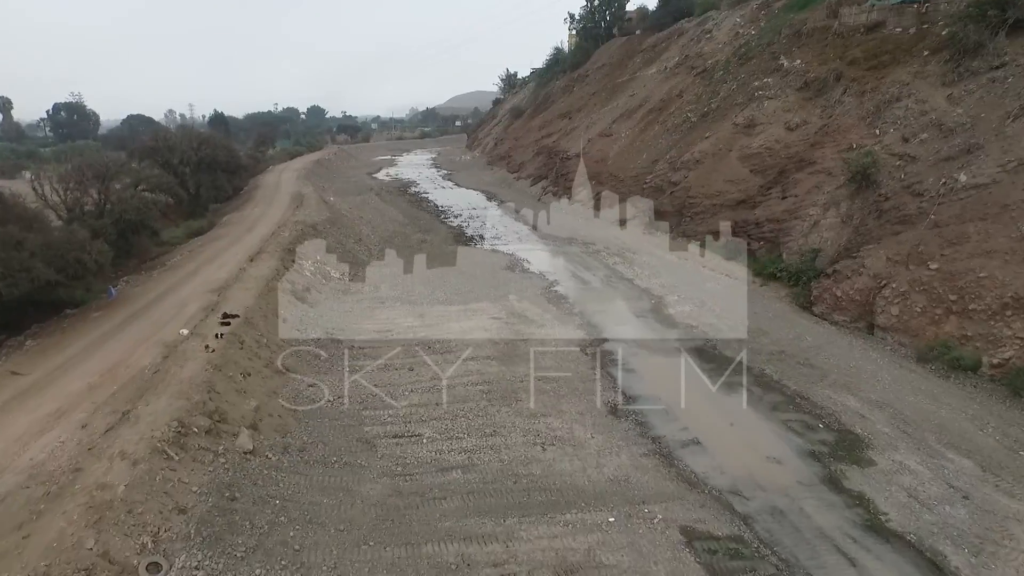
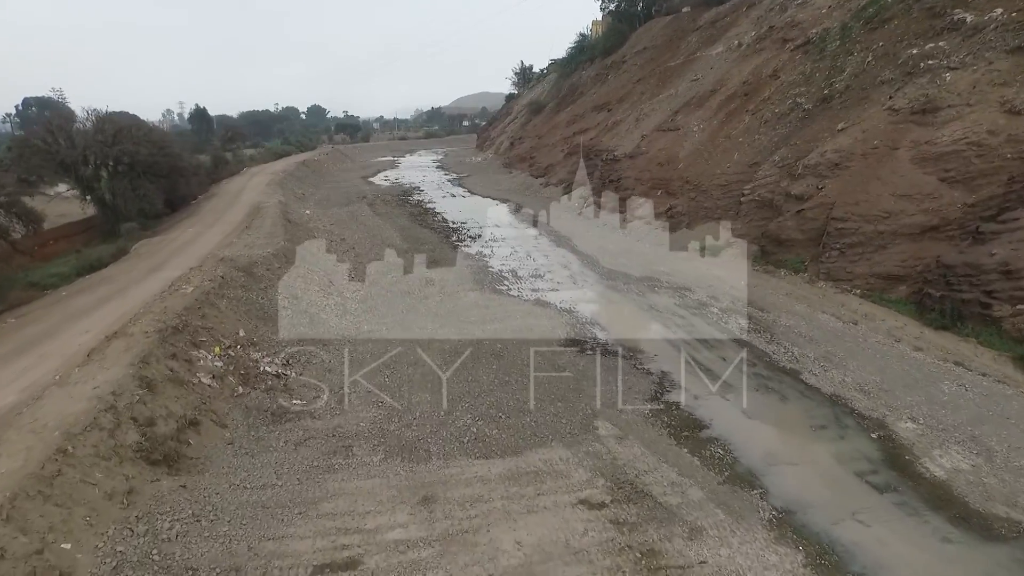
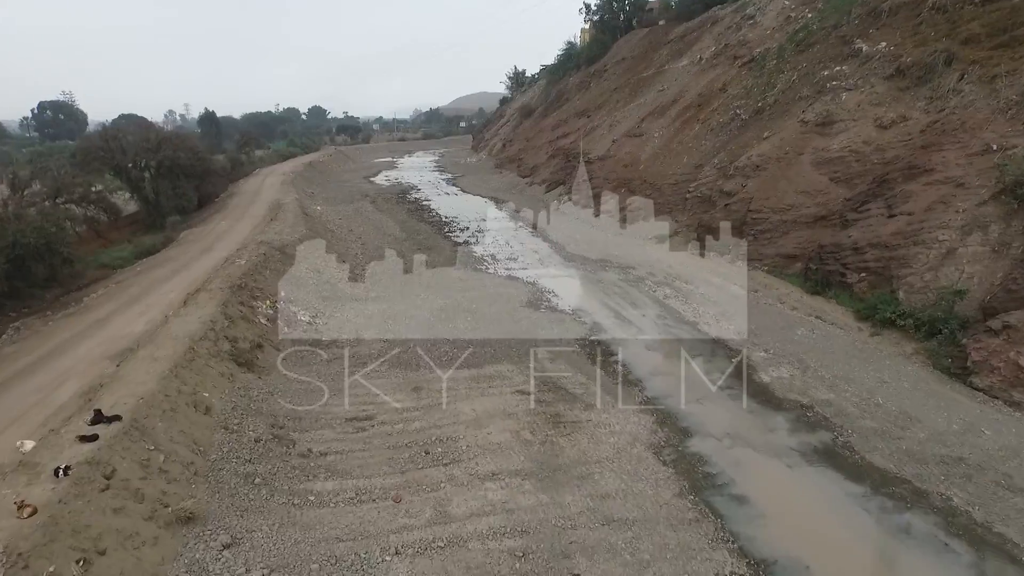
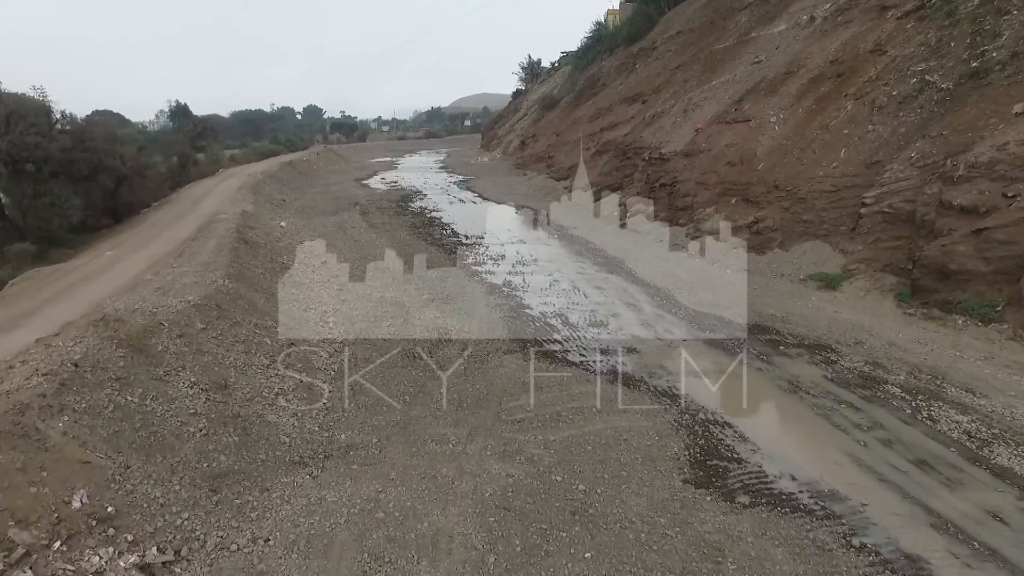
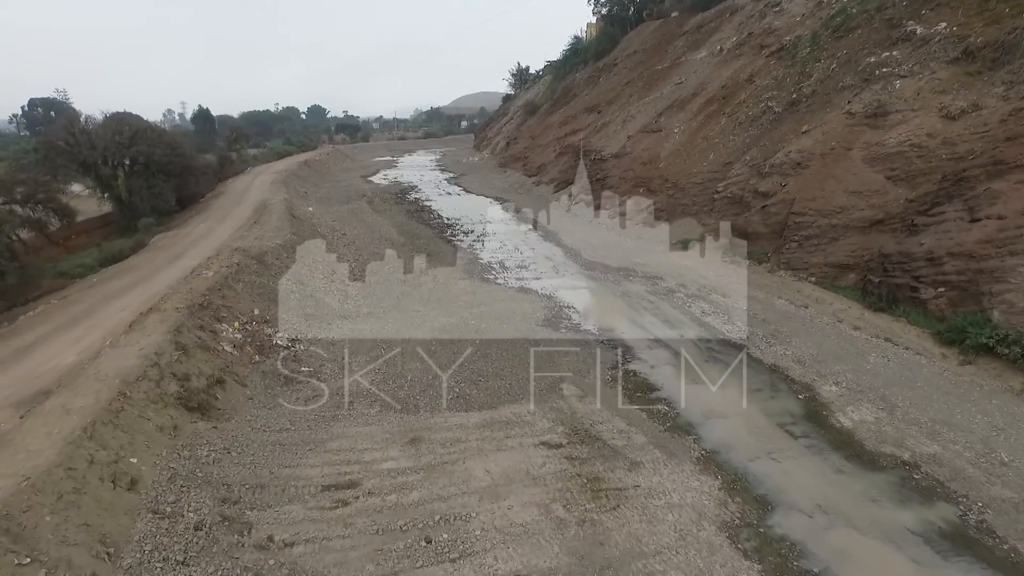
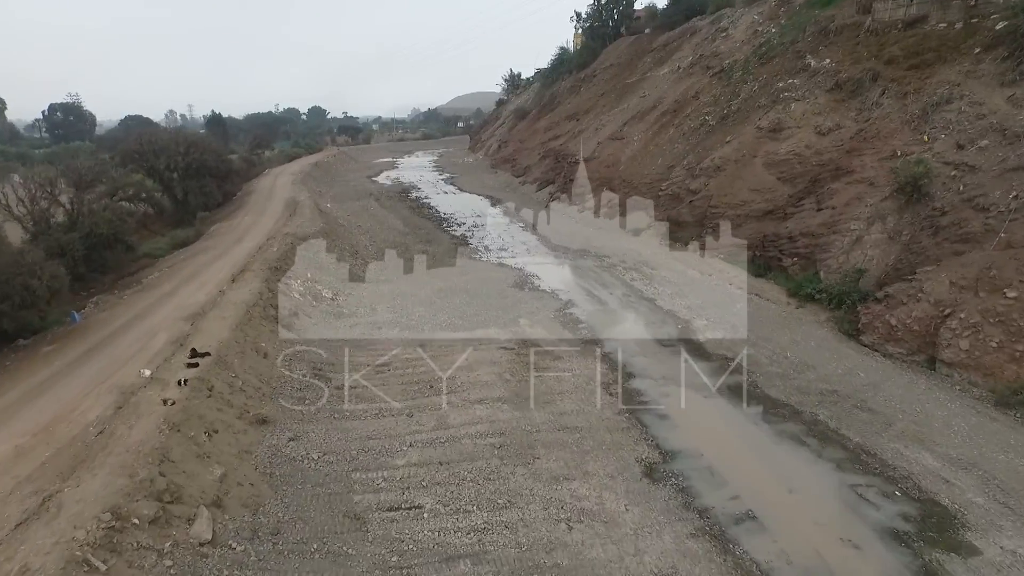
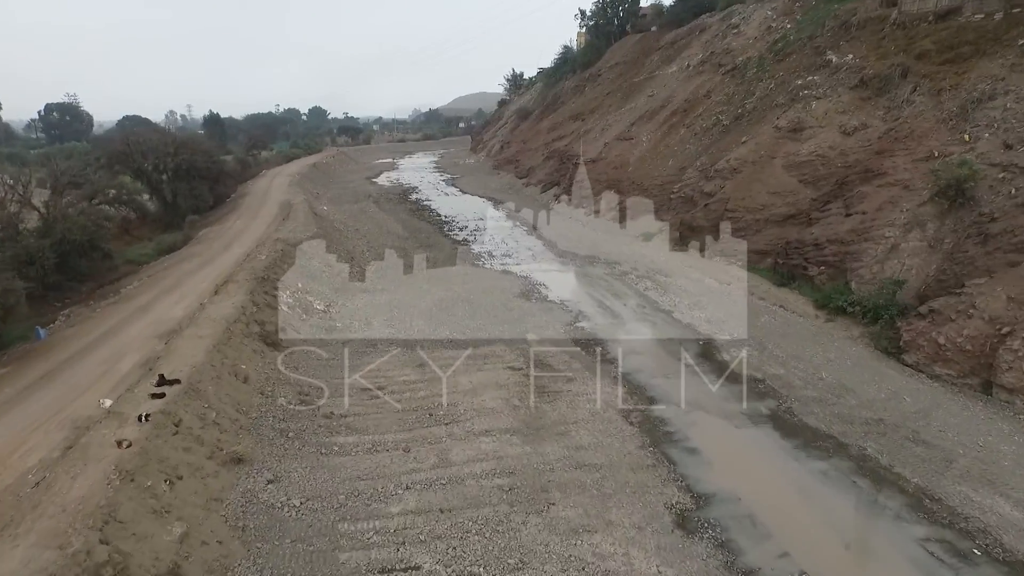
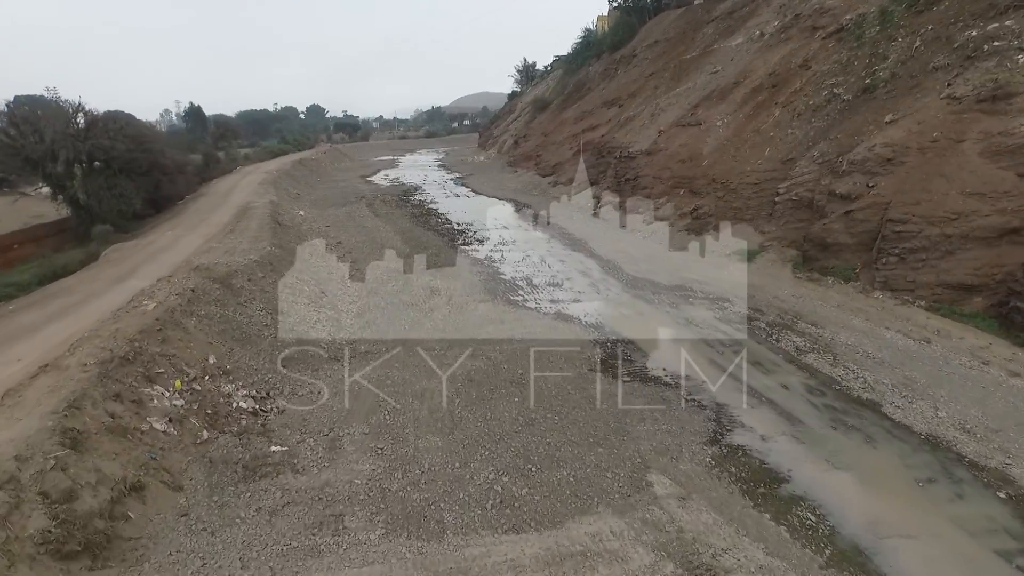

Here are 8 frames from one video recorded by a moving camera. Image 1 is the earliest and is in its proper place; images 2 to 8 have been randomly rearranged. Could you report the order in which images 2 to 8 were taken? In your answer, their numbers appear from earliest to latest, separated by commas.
6, 7, 3, 5, 2, 8, 4
